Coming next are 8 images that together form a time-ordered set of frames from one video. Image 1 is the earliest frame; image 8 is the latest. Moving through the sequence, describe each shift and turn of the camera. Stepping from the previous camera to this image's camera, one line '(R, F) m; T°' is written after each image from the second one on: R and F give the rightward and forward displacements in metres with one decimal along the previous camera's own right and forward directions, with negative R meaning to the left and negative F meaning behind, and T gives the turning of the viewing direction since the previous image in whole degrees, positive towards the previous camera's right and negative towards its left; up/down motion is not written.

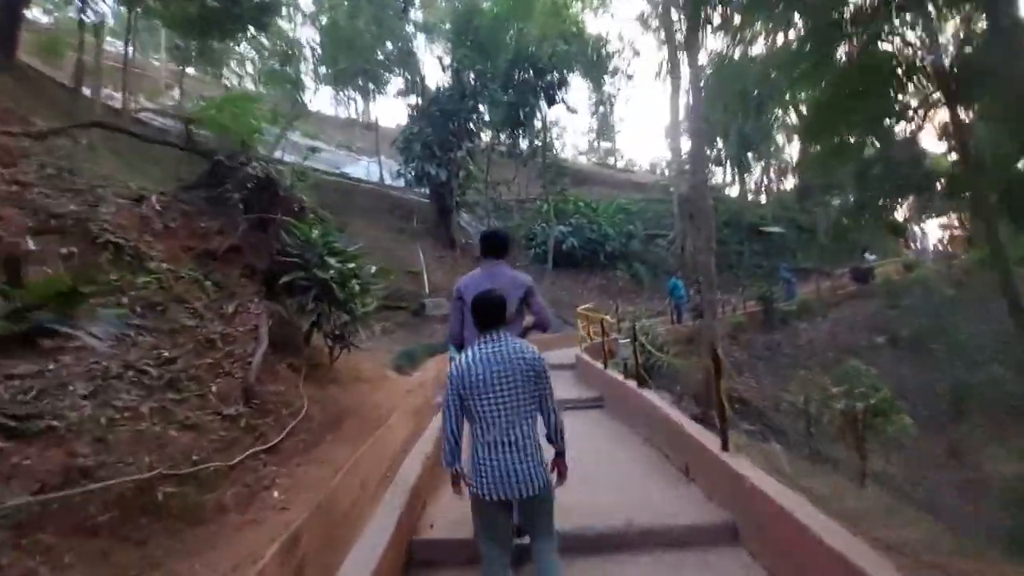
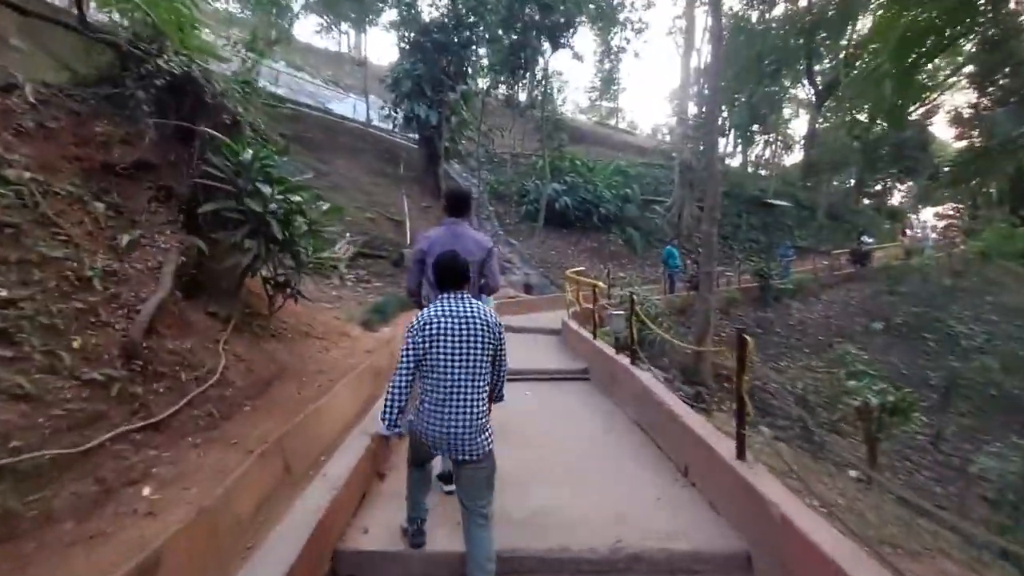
(+0.1, +1.0) m; +1°
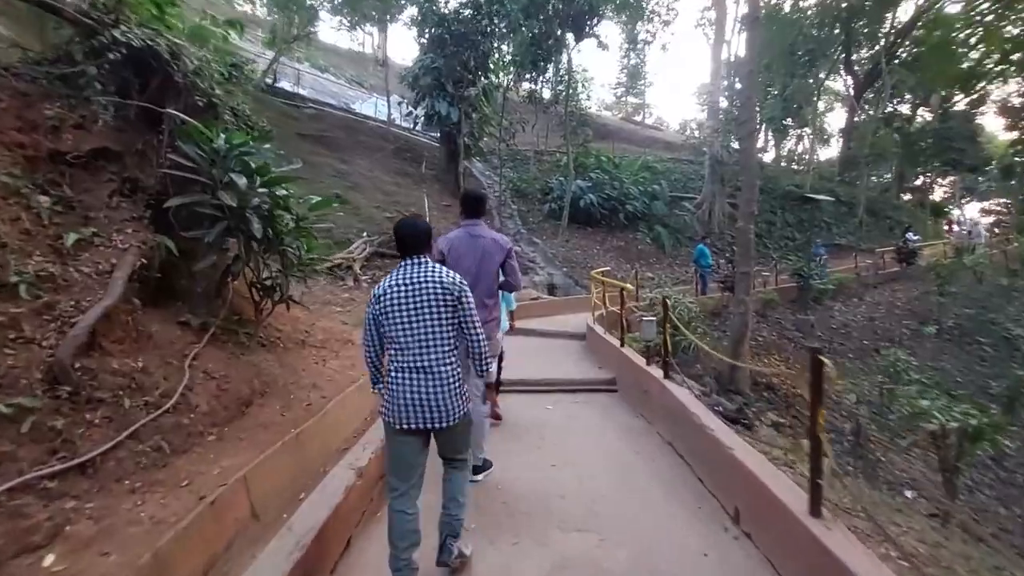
(+0.1, +0.7) m; -3°
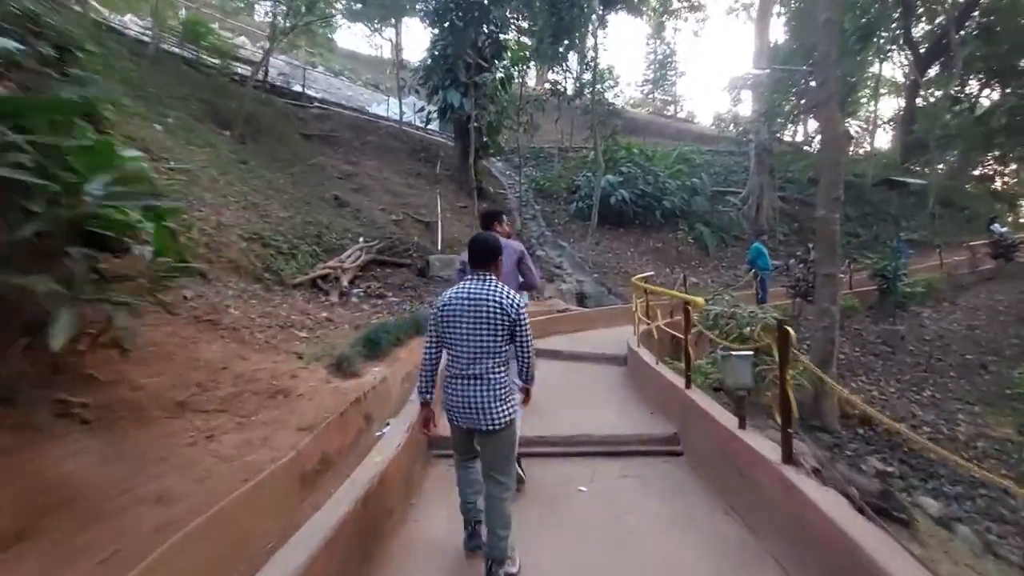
(+0.1, +2.2) m; -3°
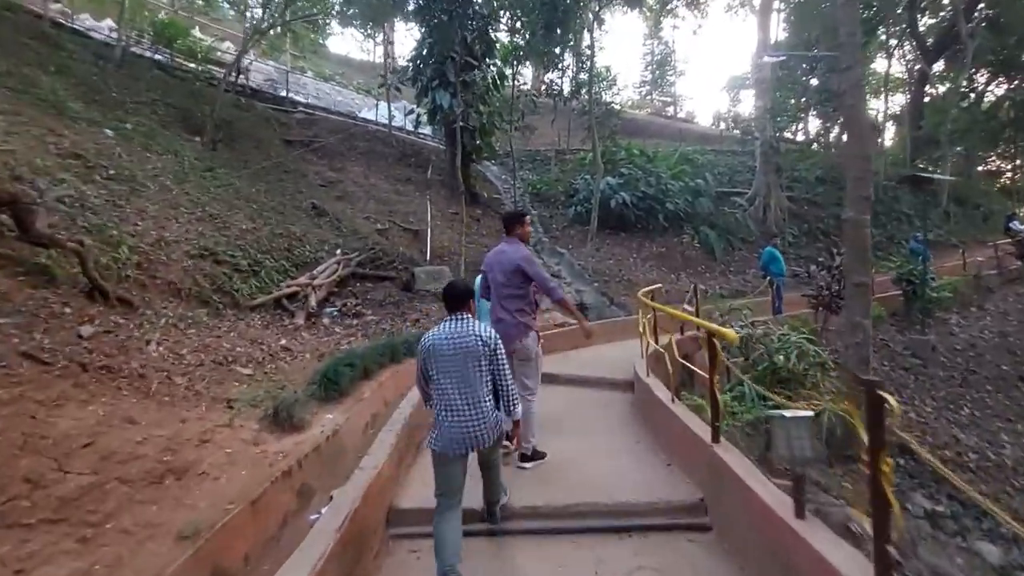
(+0.2, +1.0) m; 0°
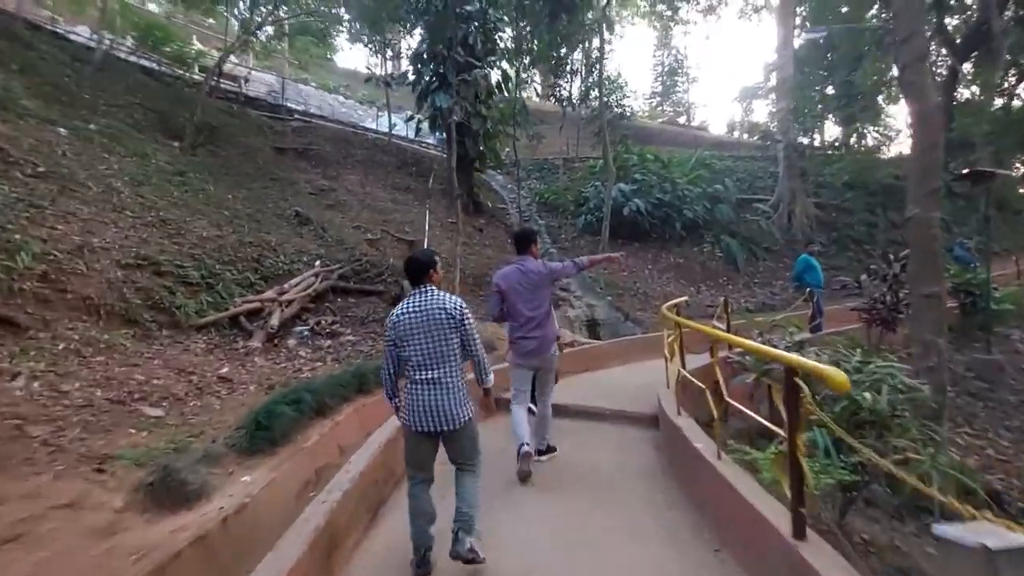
(+0.2, +1.3) m; -1°
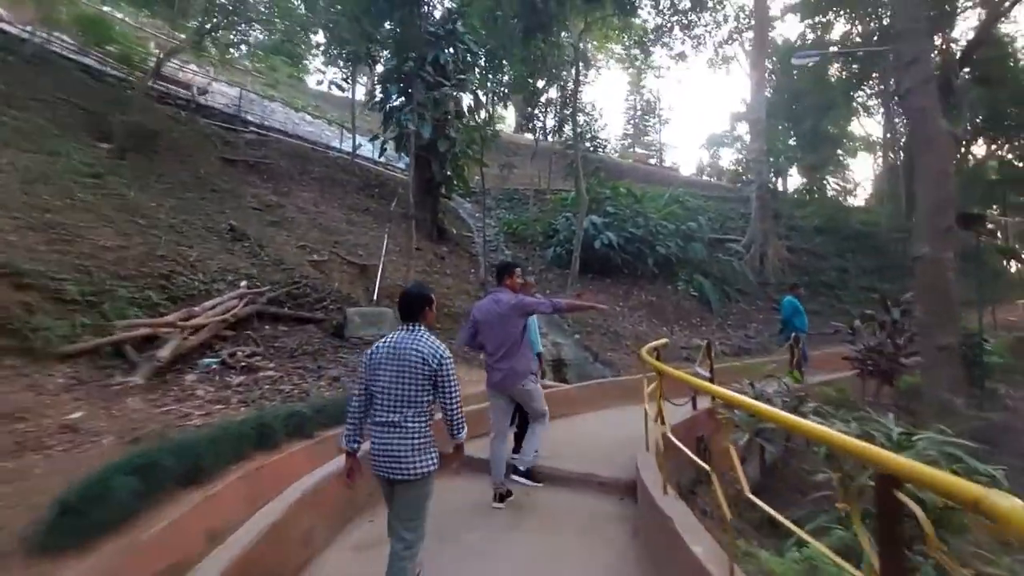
(+0.2, +1.1) m; +3°
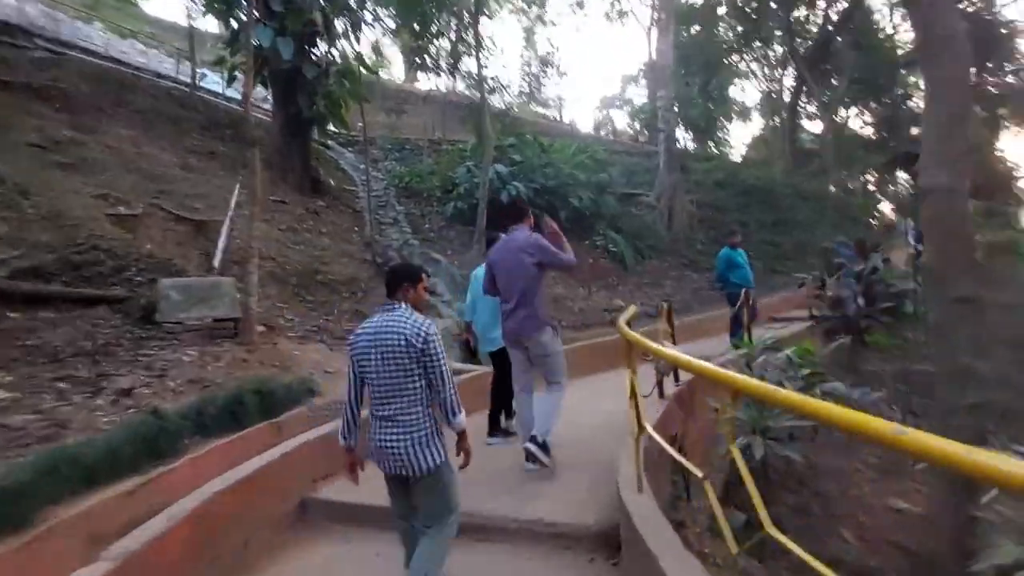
(0.0, +2.1) m; +11°
